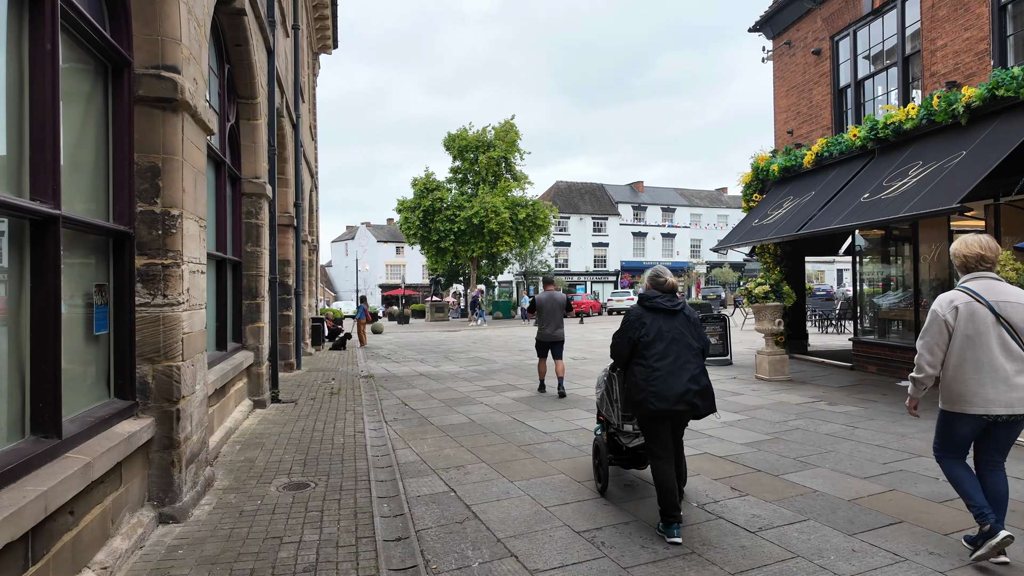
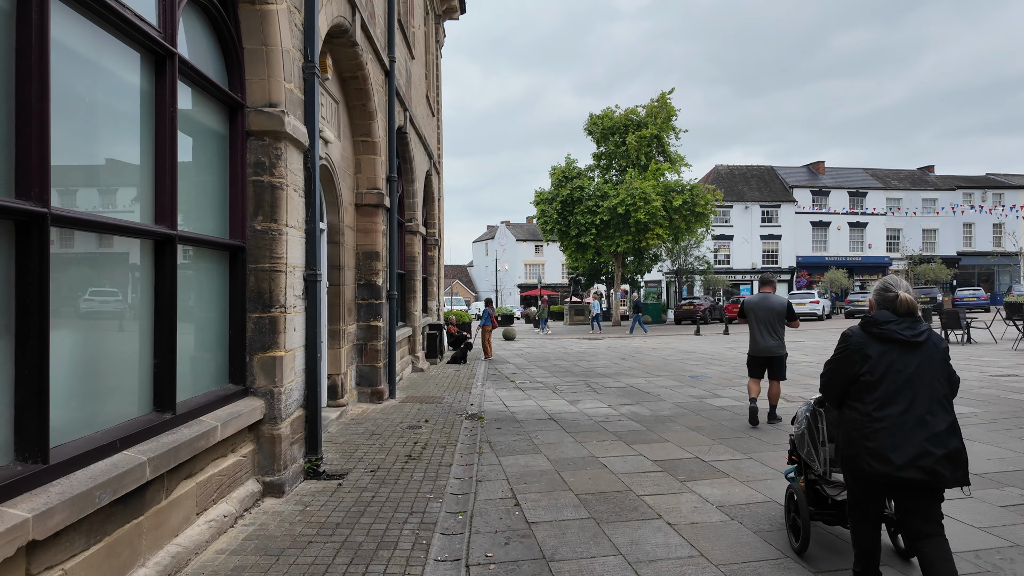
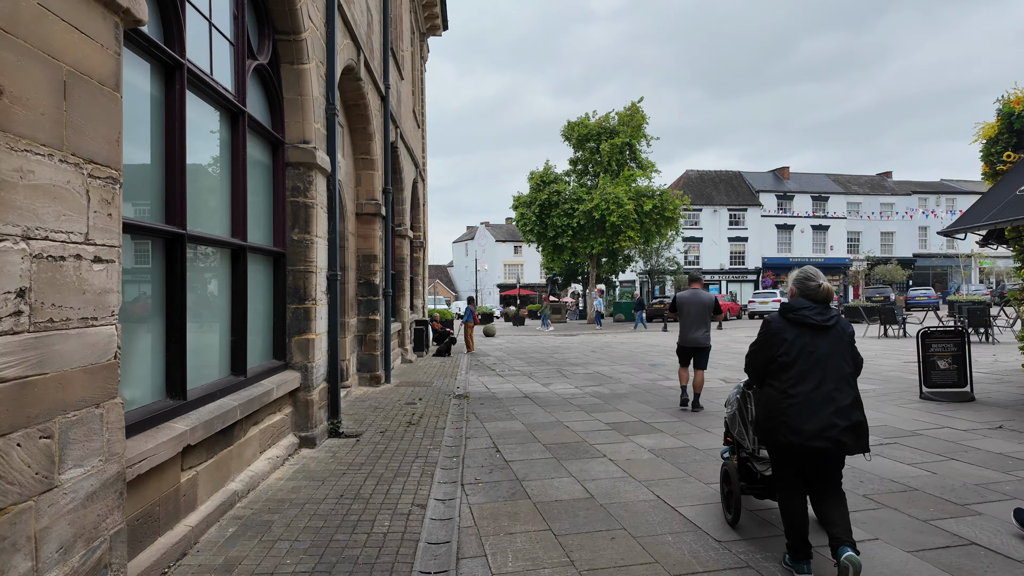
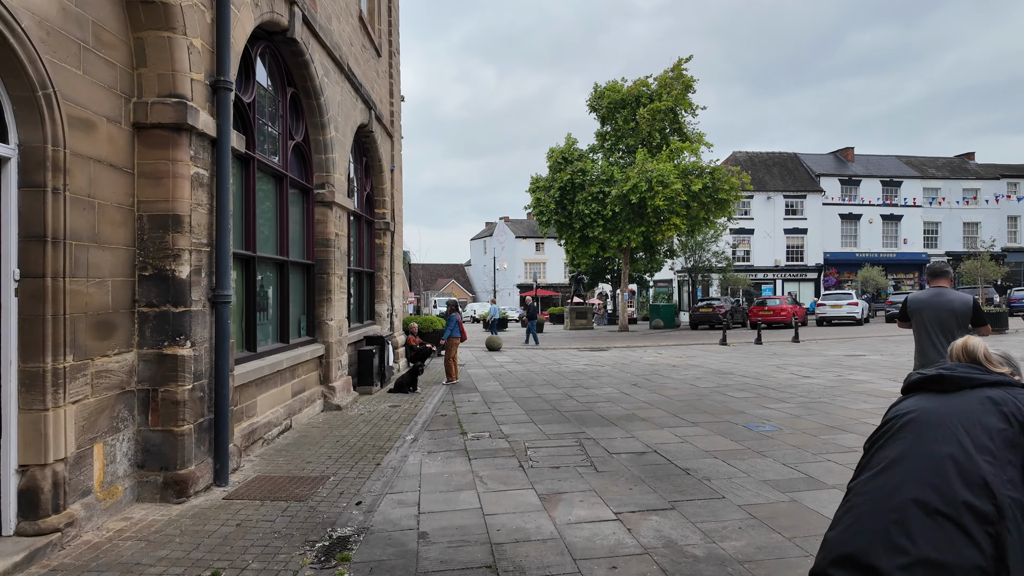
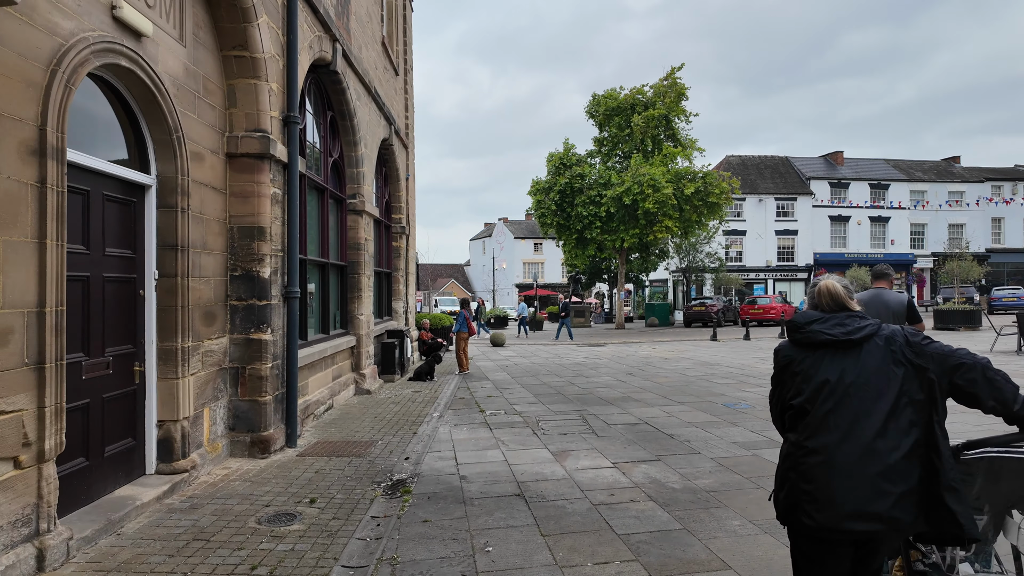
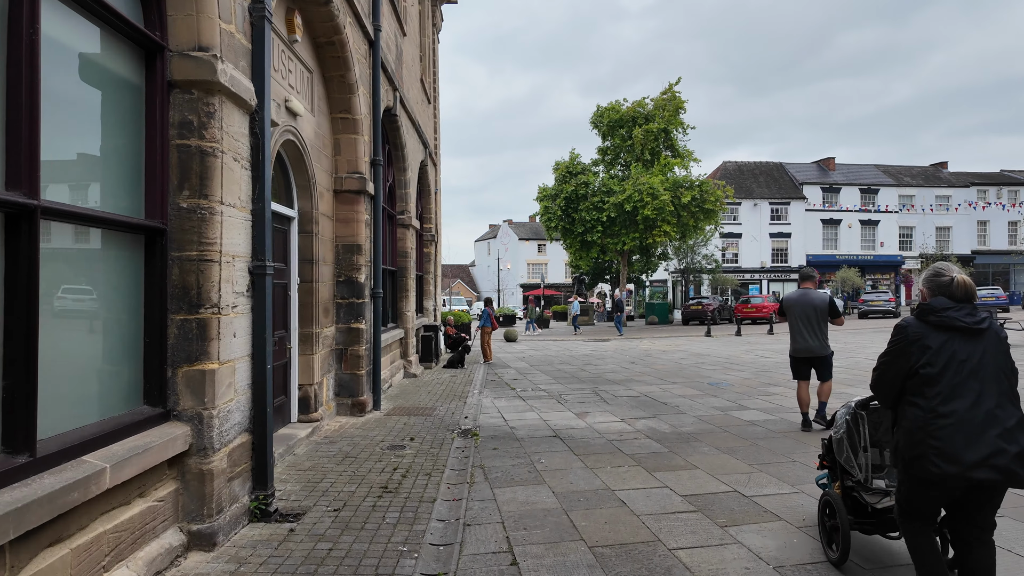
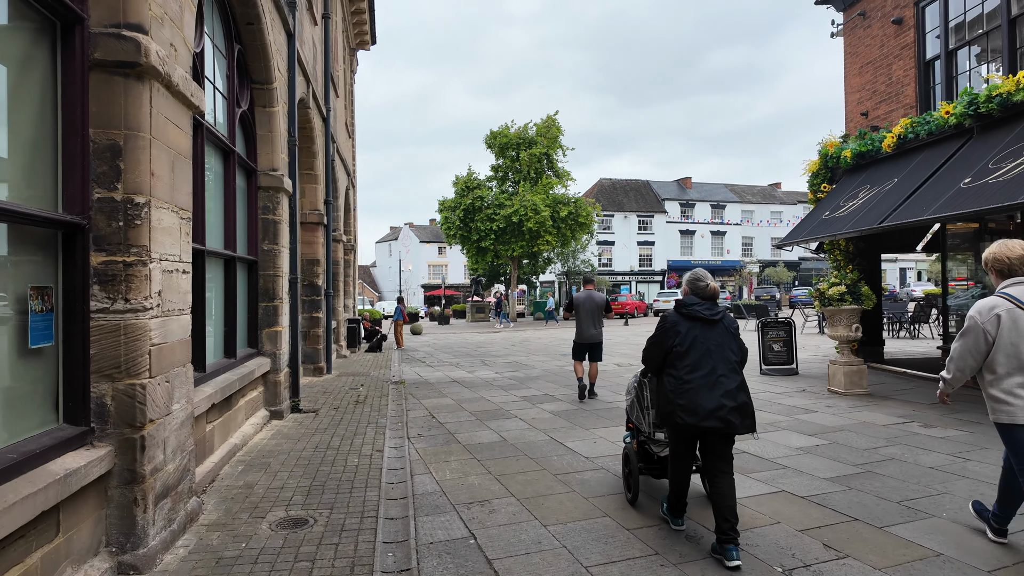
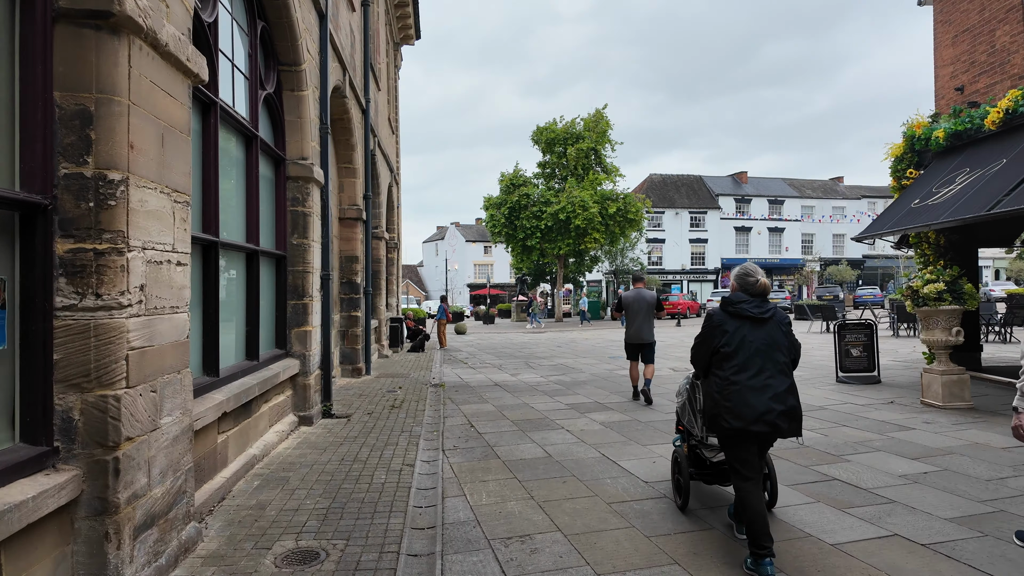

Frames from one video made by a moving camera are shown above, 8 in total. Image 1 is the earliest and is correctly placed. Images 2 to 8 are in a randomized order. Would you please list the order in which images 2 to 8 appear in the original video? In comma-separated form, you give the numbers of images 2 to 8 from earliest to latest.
7, 8, 3, 2, 6, 5, 4
